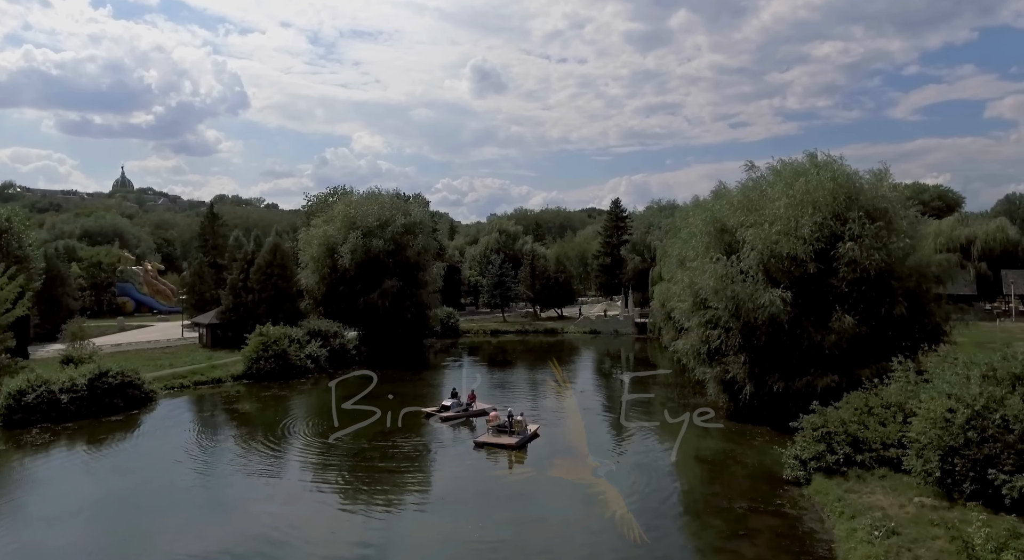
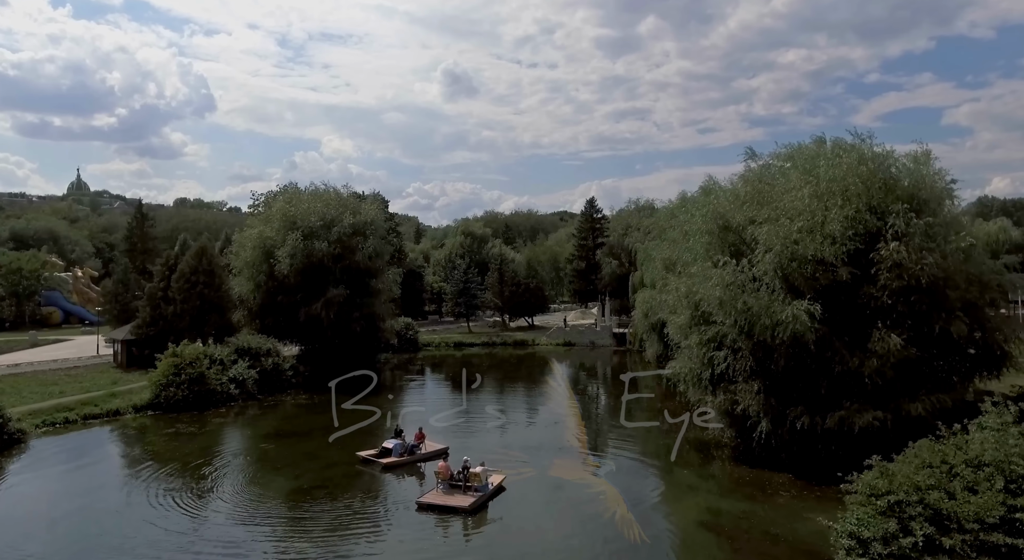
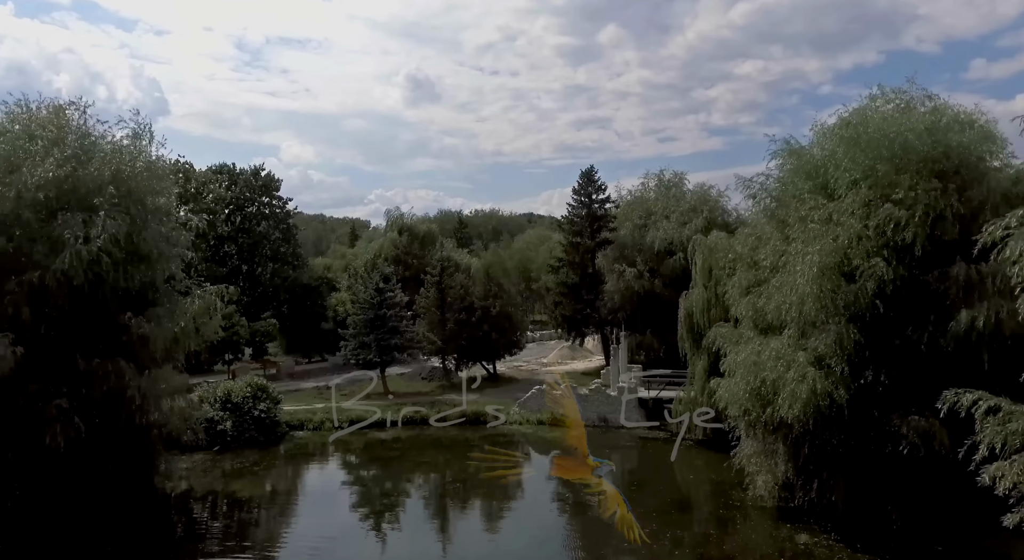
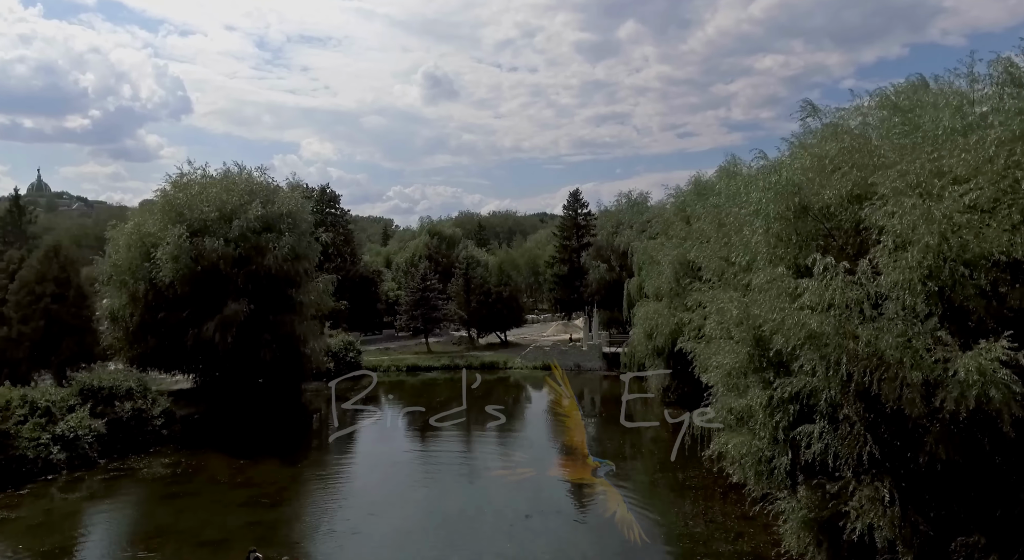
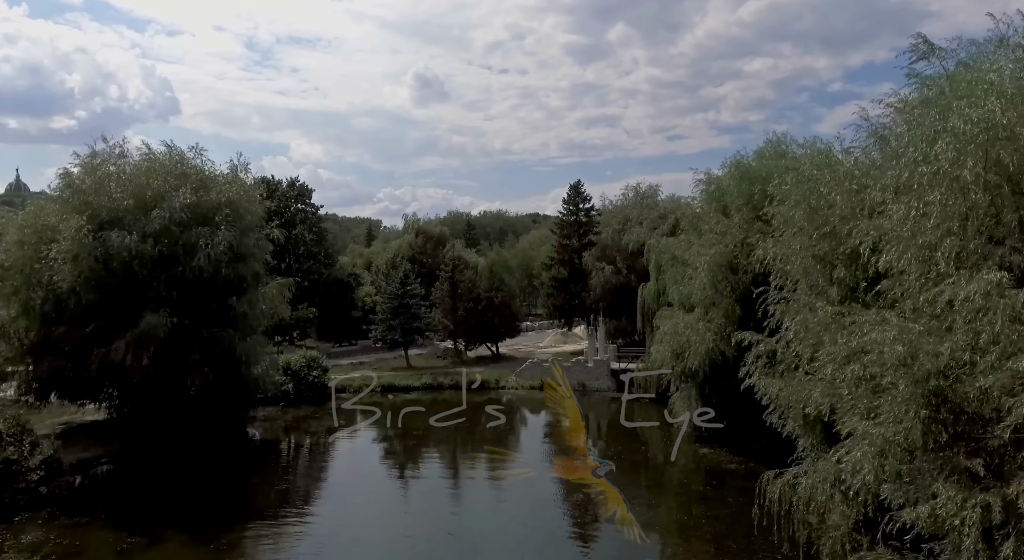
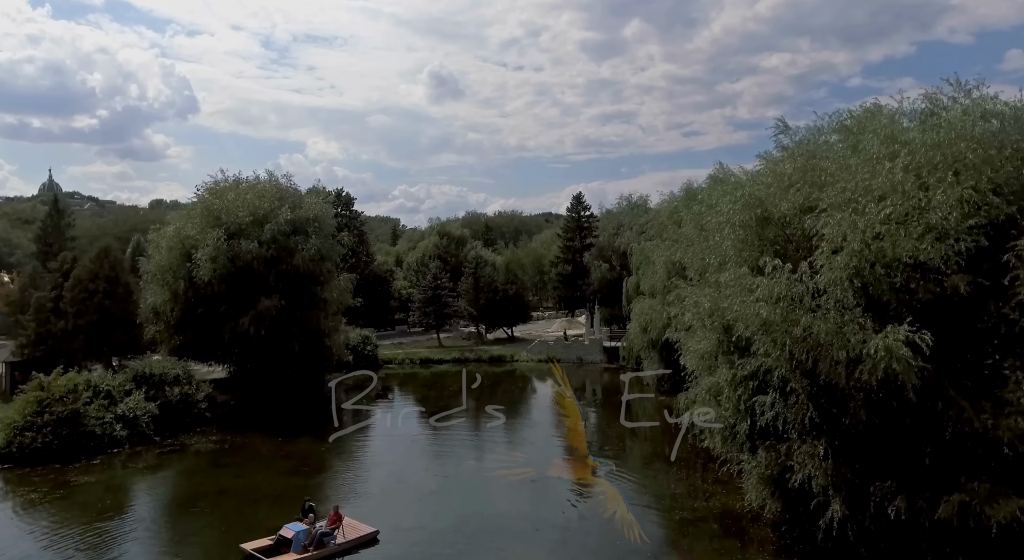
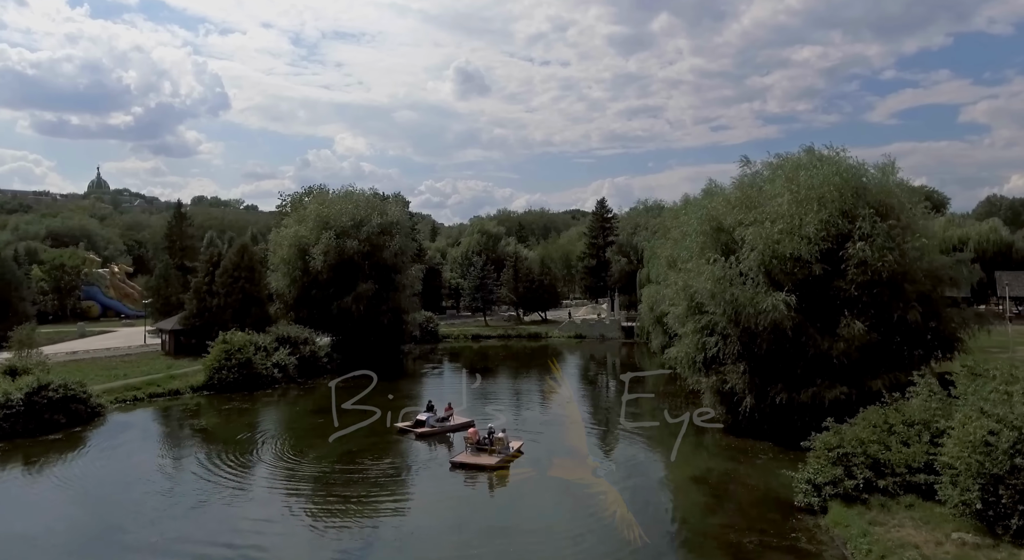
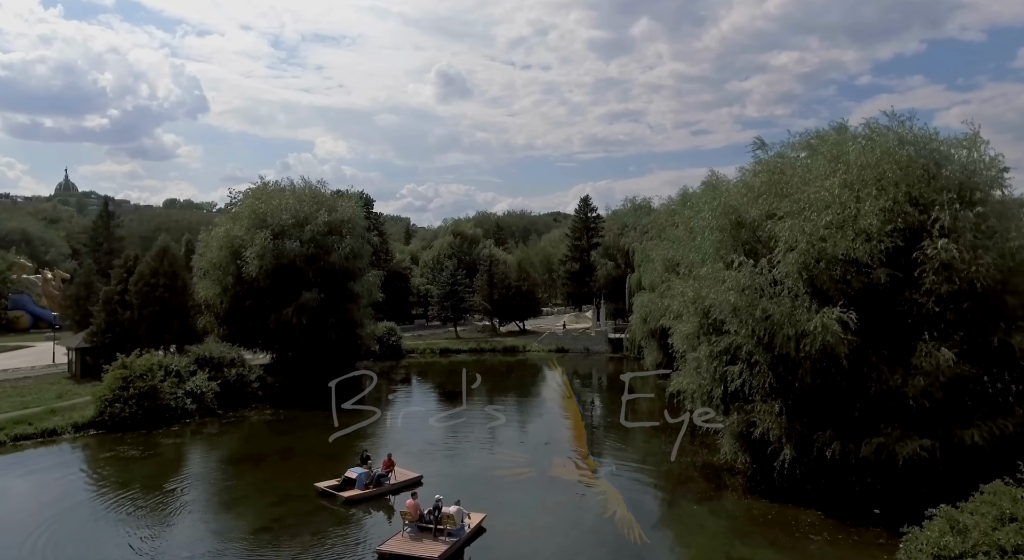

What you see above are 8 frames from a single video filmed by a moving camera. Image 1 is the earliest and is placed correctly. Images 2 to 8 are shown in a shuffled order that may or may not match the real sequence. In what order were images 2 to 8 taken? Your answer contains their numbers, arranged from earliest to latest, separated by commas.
7, 2, 8, 6, 4, 5, 3
